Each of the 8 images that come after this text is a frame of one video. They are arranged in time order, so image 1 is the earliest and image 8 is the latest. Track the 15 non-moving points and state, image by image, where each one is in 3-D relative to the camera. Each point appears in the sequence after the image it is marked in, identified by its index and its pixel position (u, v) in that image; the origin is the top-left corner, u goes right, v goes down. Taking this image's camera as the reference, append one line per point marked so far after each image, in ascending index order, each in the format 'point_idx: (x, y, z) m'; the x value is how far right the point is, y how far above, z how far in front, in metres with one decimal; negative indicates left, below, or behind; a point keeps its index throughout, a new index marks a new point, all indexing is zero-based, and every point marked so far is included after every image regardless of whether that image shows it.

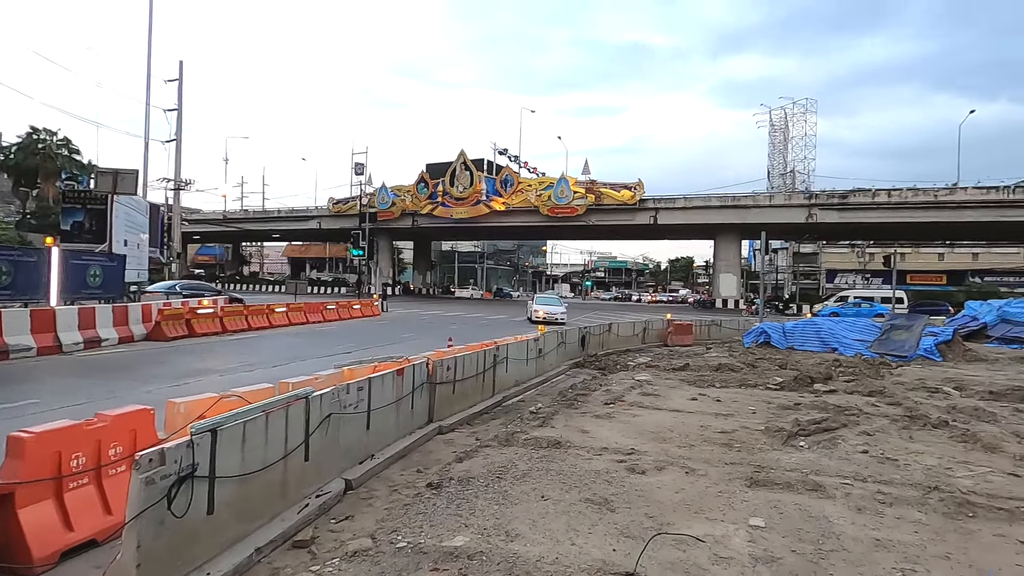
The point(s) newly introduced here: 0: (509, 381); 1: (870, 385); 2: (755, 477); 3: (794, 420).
0: (-0.1, -1.9, +11.0) m
1: (+7.7, -2.1, +11.6) m
2: (+2.6, -2.0, +5.8) m
3: (+4.4, -2.1, +8.4) m
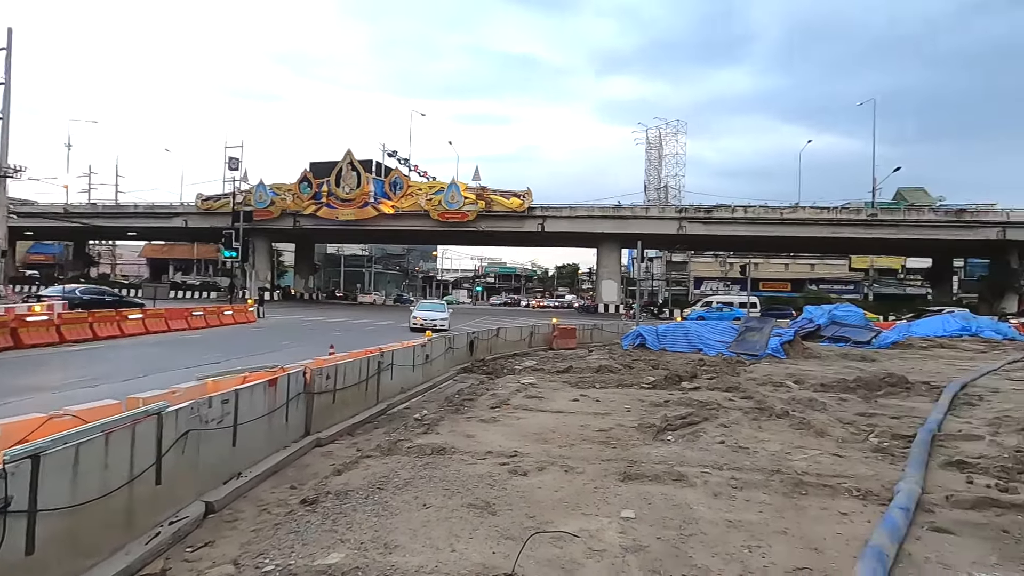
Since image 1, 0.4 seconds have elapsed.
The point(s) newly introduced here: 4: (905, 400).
0: (-2.3, -2.0, +10.7) m
1: (+5.1, -2.2, +12.8) m
2: (+1.3, -2.1, +6.2) m
3: (+2.5, -2.1, +9.1) m
4: (+8.1, -2.3, +11.1) m
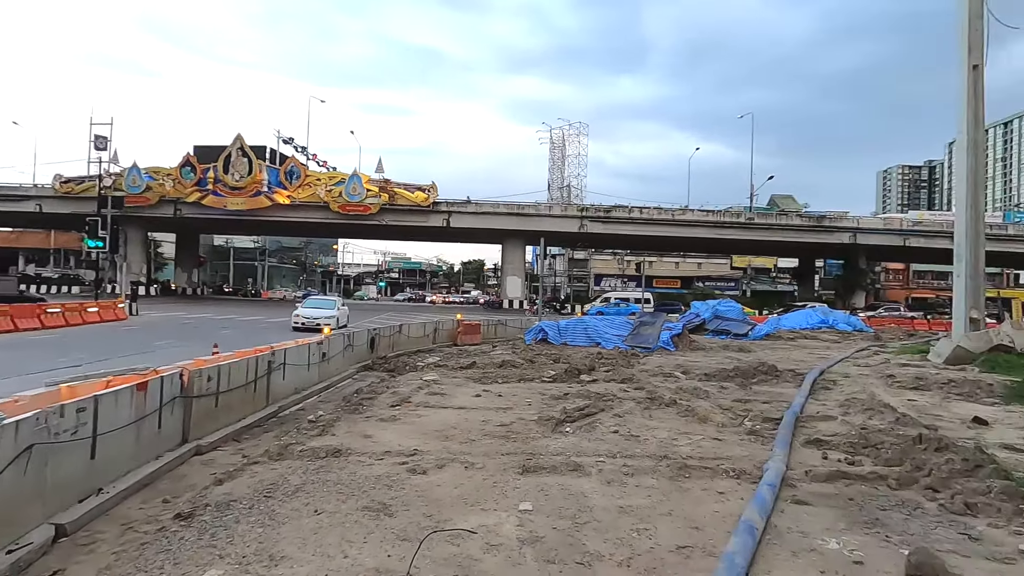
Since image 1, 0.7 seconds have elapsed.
0: (-4.2, -1.9, +10.1) m
1: (+2.8, -2.1, +13.5) m
2: (+0.2, -2.0, +6.3) m
3: (+0.9, -2.1, +9.3) m
4: (+6.0, -2.2, +12.3) m
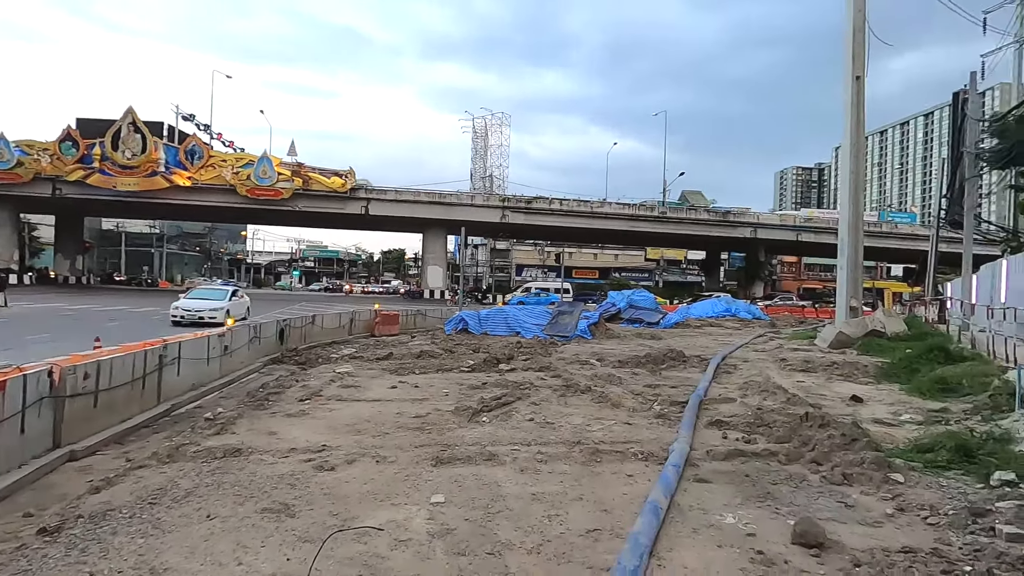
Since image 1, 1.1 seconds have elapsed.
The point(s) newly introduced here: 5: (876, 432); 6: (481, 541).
0: (-5.7, -1.7, +9.3) m
1: (+0.7, -1.9, +13.7) m
2: (-0.8, -1.9, +6.2) m
3: (-0.6, -1.9, +9.3) m
4: (+4.1, -2.0, +13.0) m
5: (+4.8, -1.9, +7.2) m
6: (-0.2, -1.9, +4.2) m
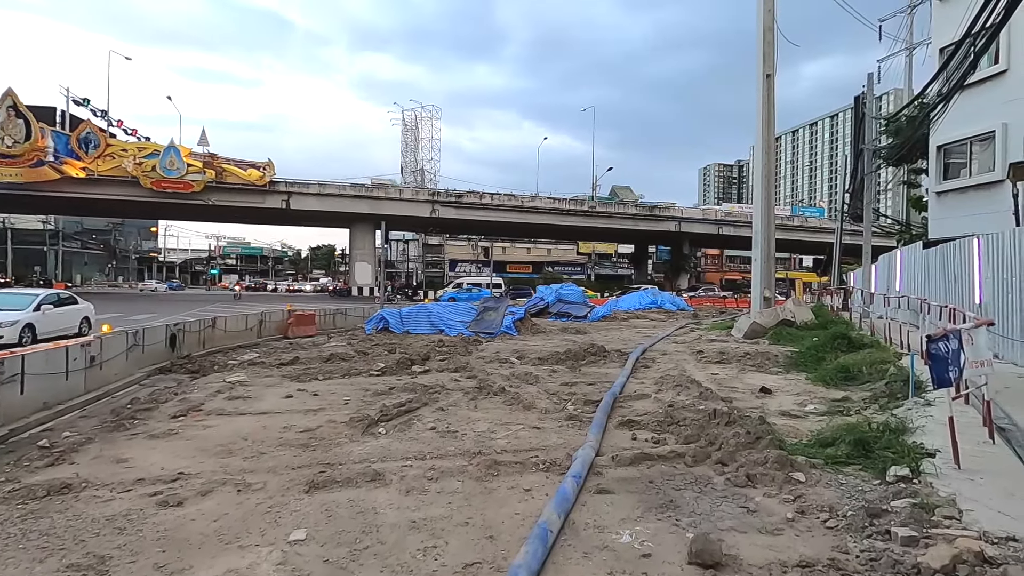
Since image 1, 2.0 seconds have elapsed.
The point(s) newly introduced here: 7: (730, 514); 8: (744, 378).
0: (-7.2, -1.7, +8.0) m
1: (-1.3, -1.8, +13.1) m
2: (-1.9, -1.9, +5.4) m
3: (-2.1, -1.9, +8.6) m
4: (+2.1, -1.9, +12.8) m
5: (+3.5, -1.8, +7.1) m
6: (-1.1, -2.0, +3.5) m
7: (+1.9, -2.0, +4.8) m
8: (+4.6, -1.8, +10.8) m
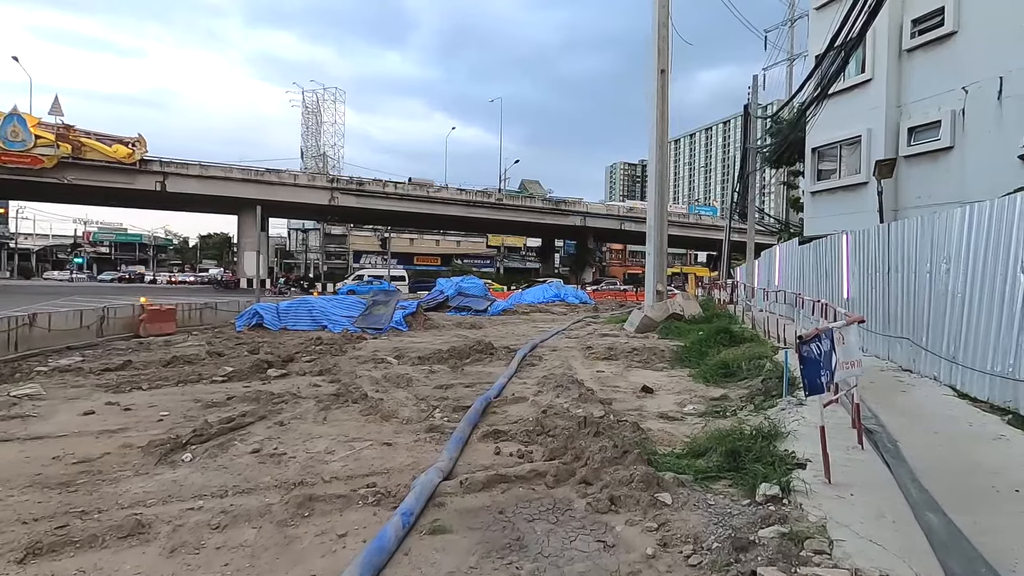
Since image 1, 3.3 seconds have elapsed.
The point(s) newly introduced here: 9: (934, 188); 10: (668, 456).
0: (-9.0, -1.6, +5.7) m
1: (-4.0, -1.6, +11.6) m
2: (-3.4, -1.8, +4.0) m
3: (-4.0, -1.8, +7.1) m
4: (-0.6, -1.7, +11.9) m
5: (+1.7, -1.8, +6.5) m
6: (-2.3, -1.9, +2.2) m
7: (+0.5, -2.0, +4.0) m
8: (+2.2, -1.7, +10.4) m
9: (+13.6, +3.3, +17.5) m
10: (+1.6, -1.7, +5.5) m
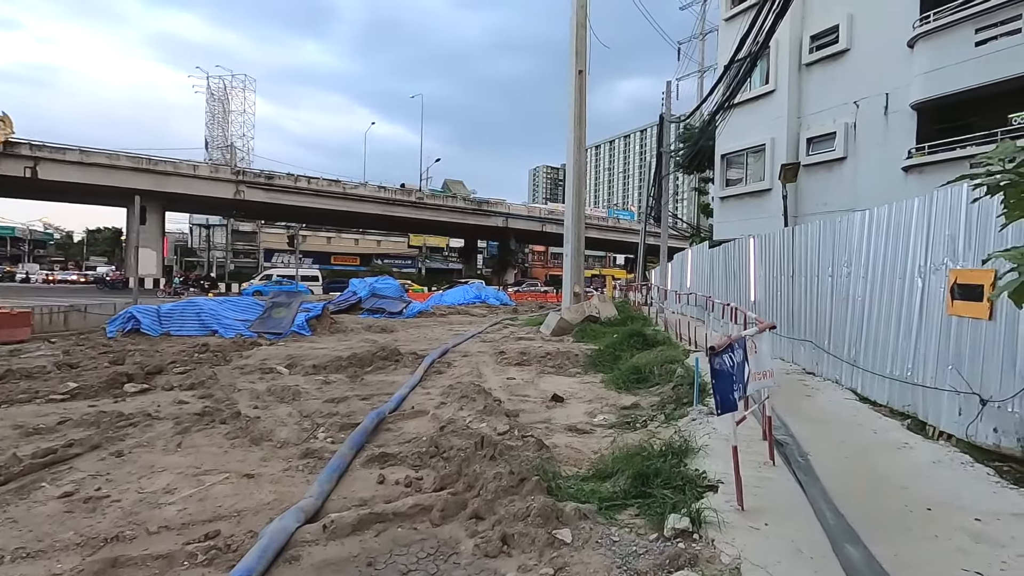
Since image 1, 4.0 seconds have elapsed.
0: (-9.9, -1.6, +3.6) m
1: (-5.8, -1.6, +10.2) m
2: (-4.2, -1.8, +2.7) m
3: (-5.2, -1.8, +5.7) m
4: (-2.5, -1.7, +11.0) m
5: (+0.6, -1.8, +5.9) m
6: (-2.9, -1.9, +1.1) m
7: (-0.3, -2.0, +3.2) m
8: (+0.5, -1.7, +9.8) m
9: (+10.8, +3.2, +18.5) m
10: (+0.5, -1.7, +4.9) m
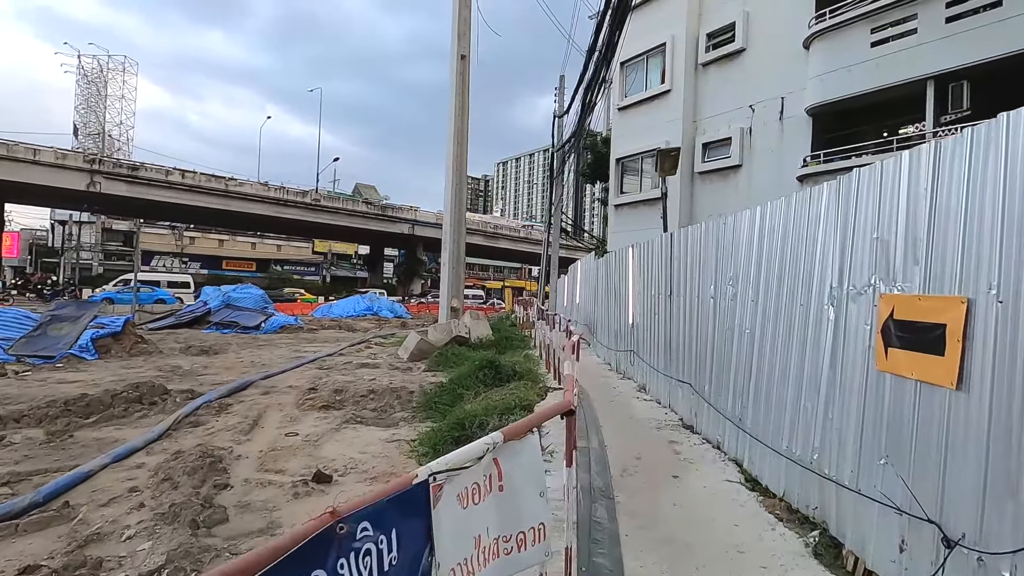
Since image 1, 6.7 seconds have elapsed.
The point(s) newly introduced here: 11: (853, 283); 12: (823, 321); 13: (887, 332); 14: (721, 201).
0: (-11.8, -1.5, -0.8) m
1: (-8.7, -1.8, +6.3) m
2: (-6.0, -1.9, -0.9) m
3: (-7.4, -1.8, +1.9) m
4: (-5.5, -1.9, +7.5) m
5: (-1.7, -1.9, +3.0) m
6: (-4.4, -1.9, -2.2) m
7: (-2.2, -2.1, +0.2) m
8: (-2.4, -2.0, +6.9) m
9: (+6.7, +2.6, +17.0) m
10: (-1.6, -1.9, +2.0) m
11: (+2.3, 0.0, +3.7) m
12: (+2.3, -0.2, +4.0) m
13: (+2.3, -0.3, +3.3) m
14: (+6.7, +2.7, +17.1) m
